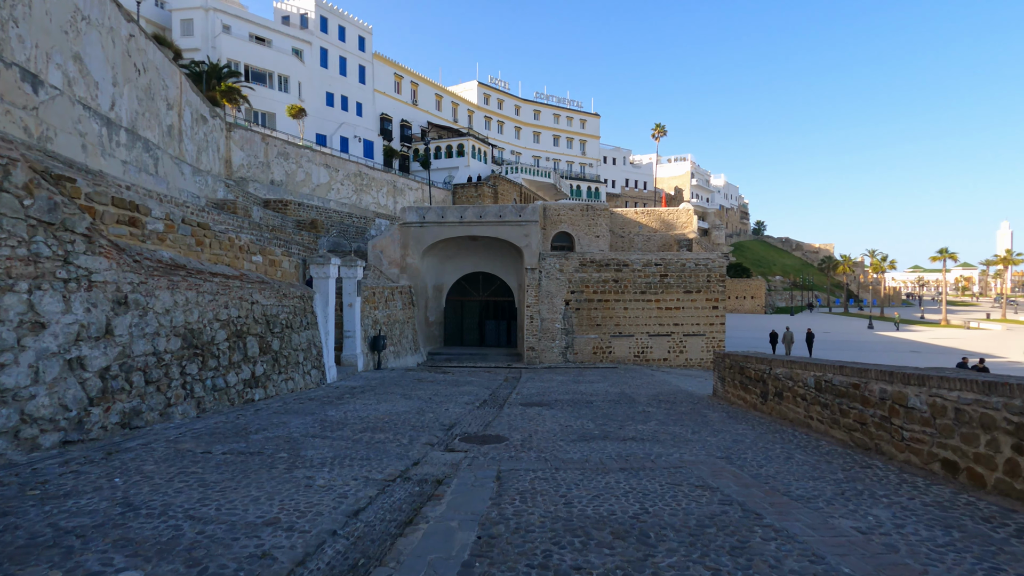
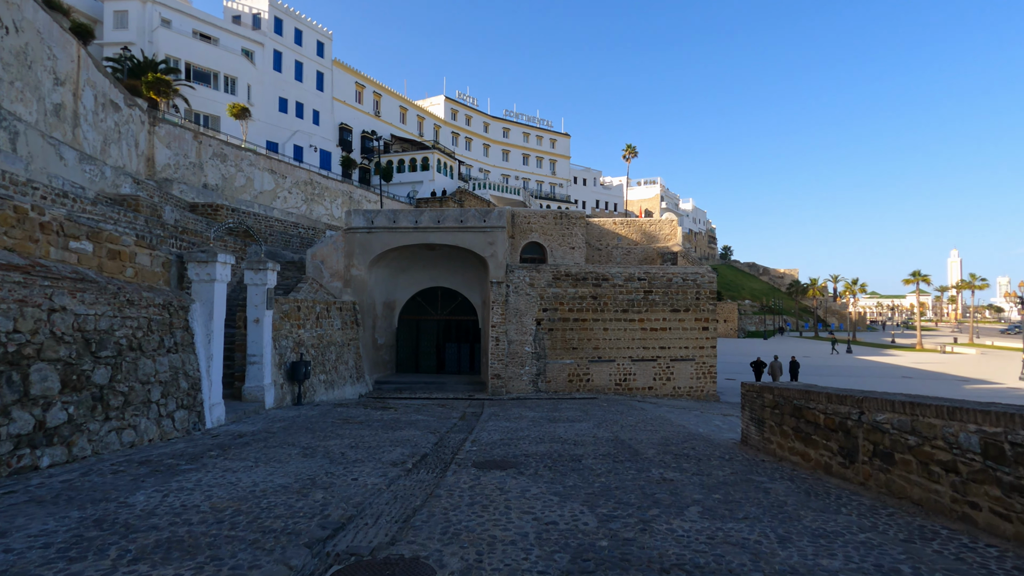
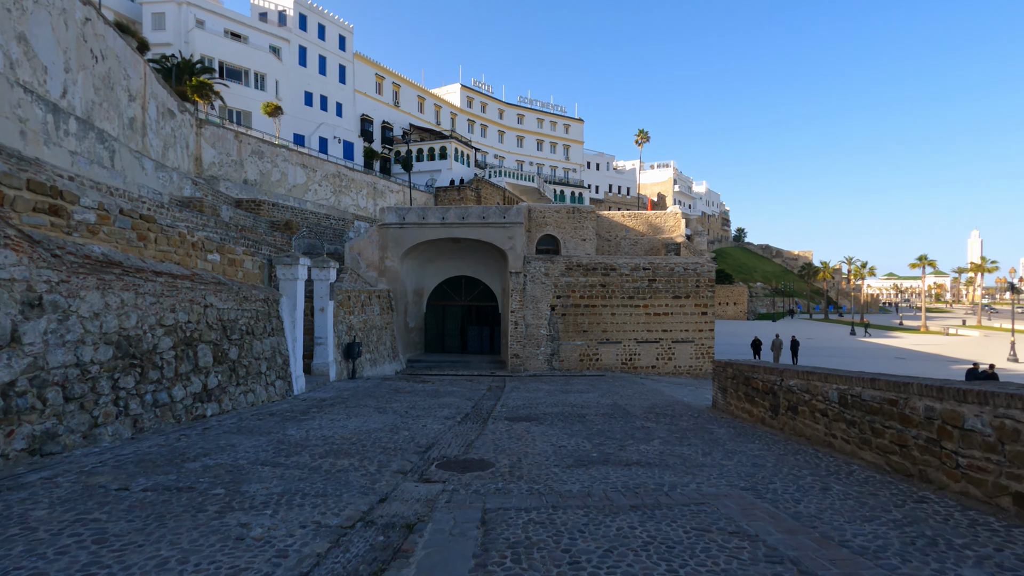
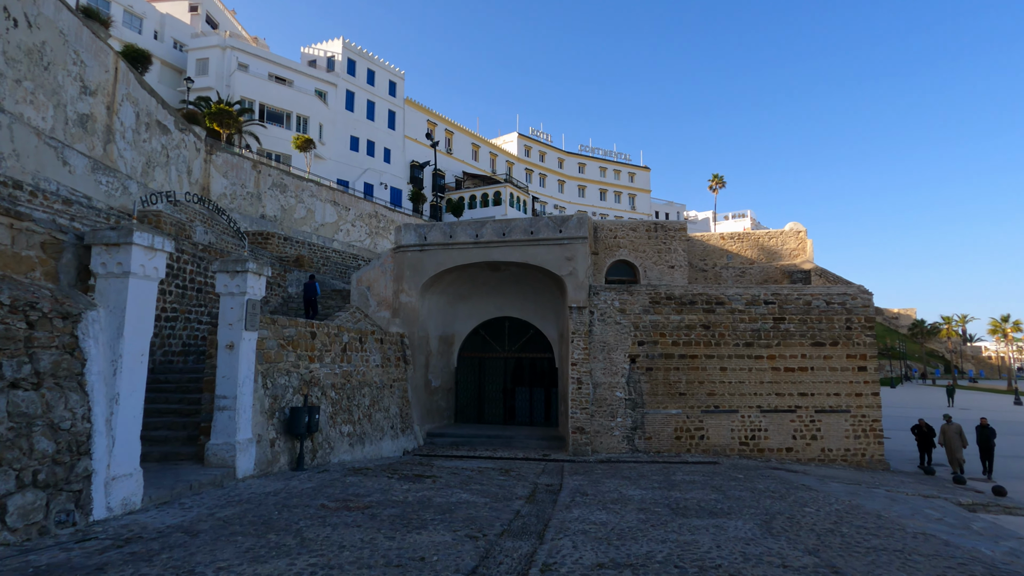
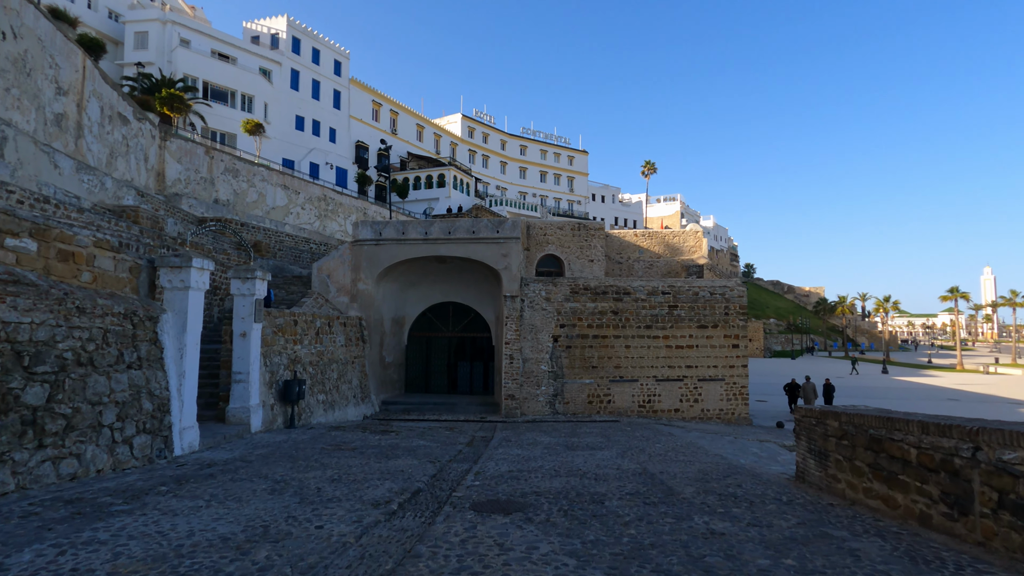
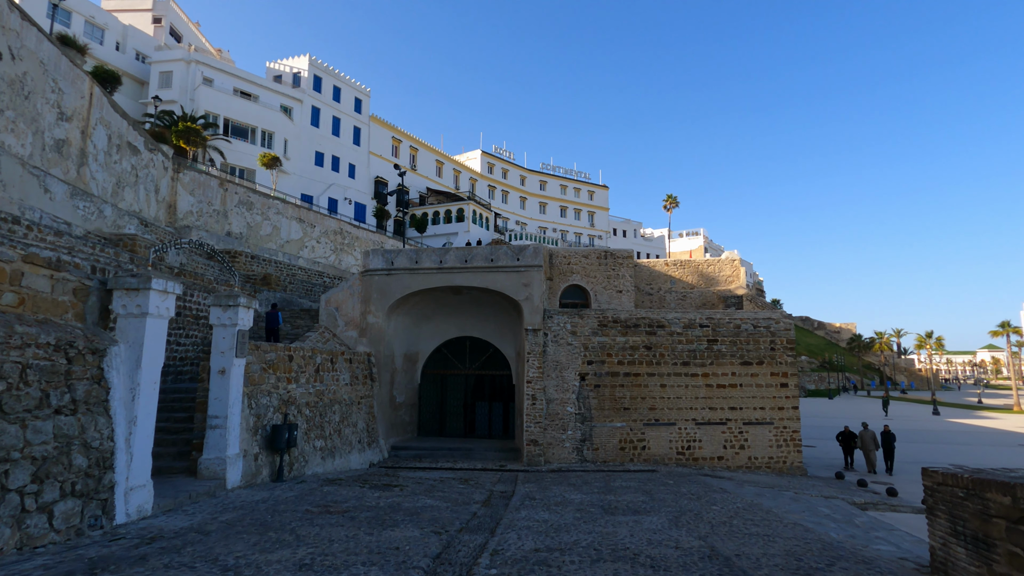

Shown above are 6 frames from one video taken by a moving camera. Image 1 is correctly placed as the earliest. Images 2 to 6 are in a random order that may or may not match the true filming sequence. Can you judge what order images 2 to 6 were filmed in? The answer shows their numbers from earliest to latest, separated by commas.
3, 2, 5, 6, 4
